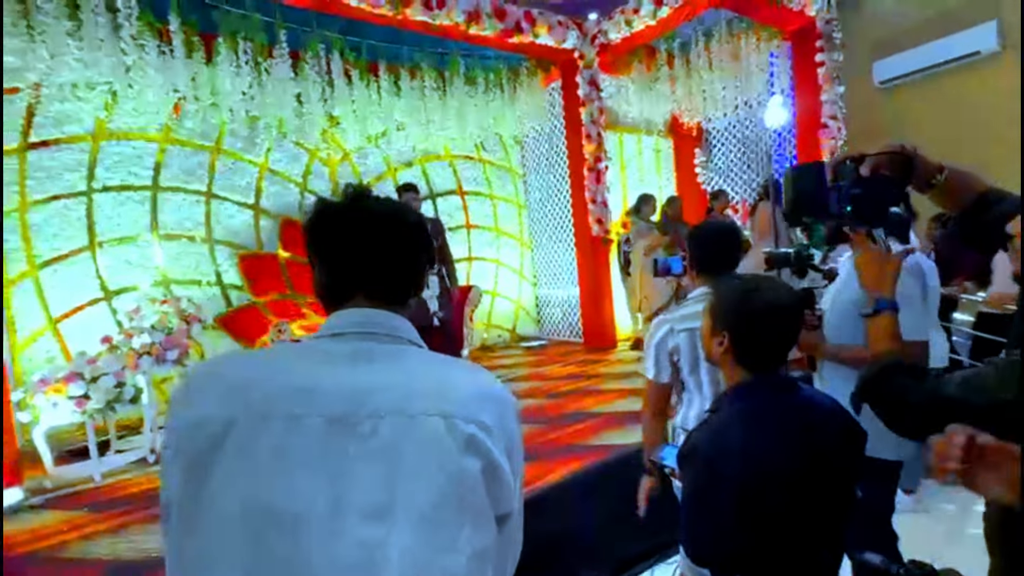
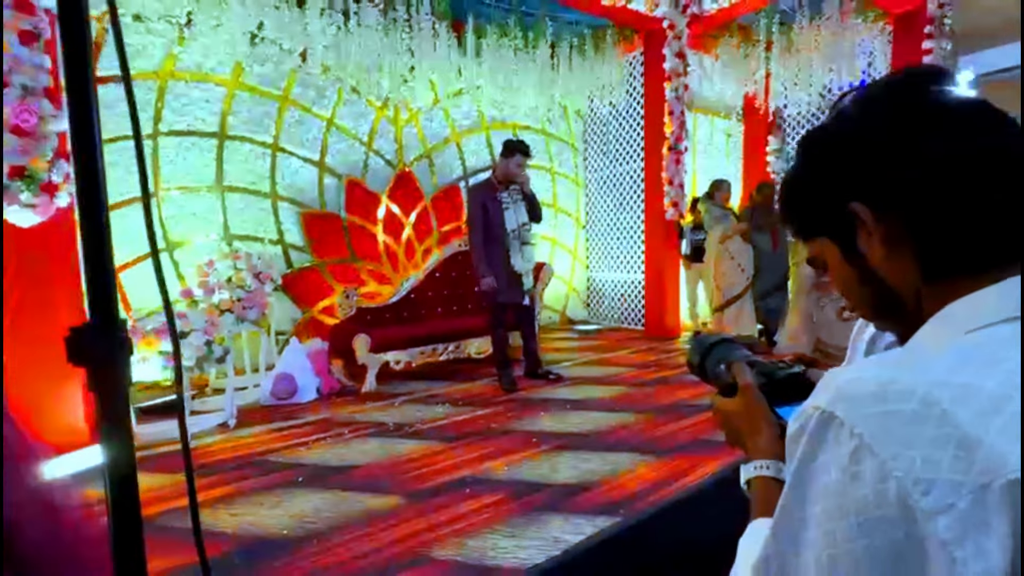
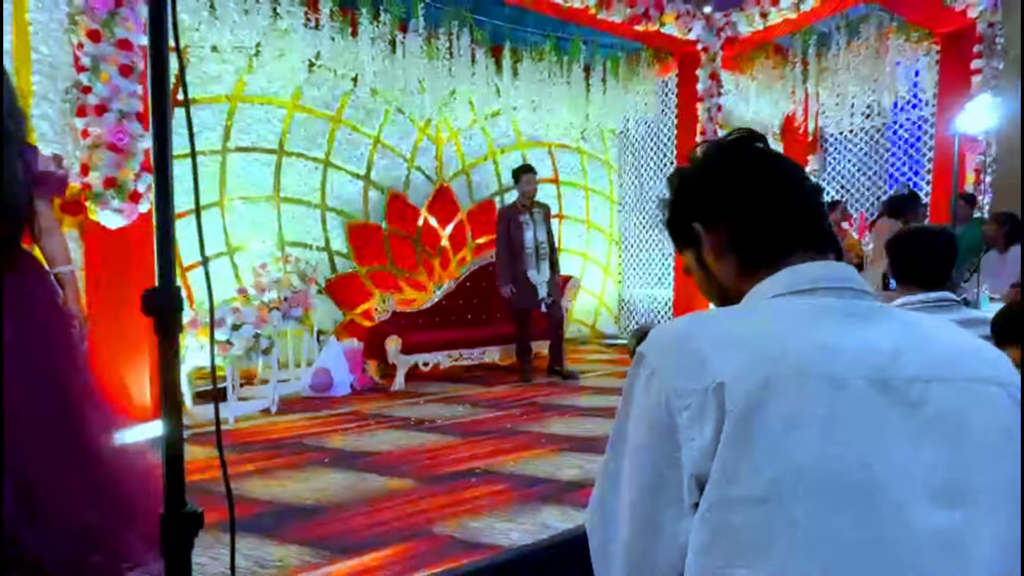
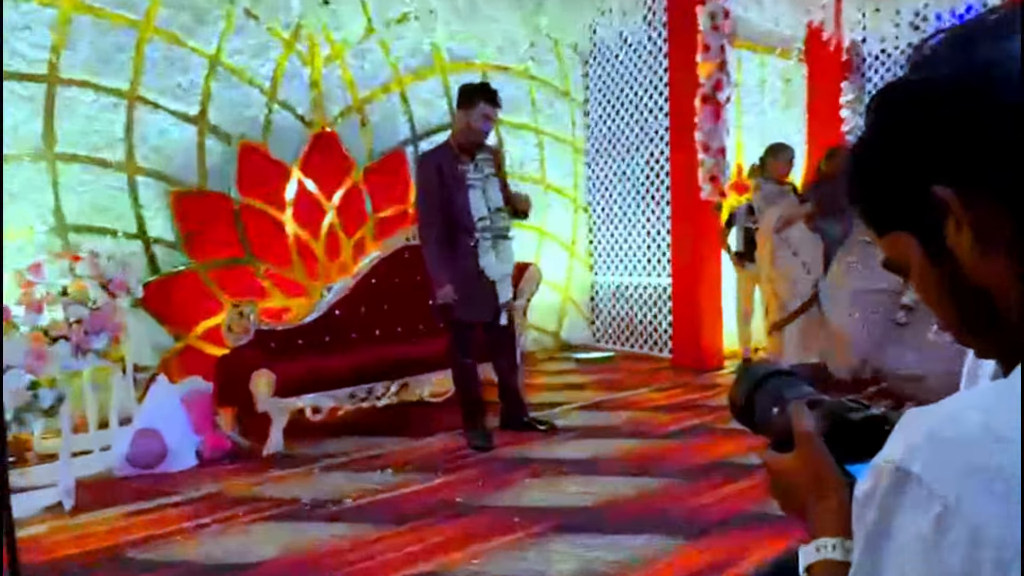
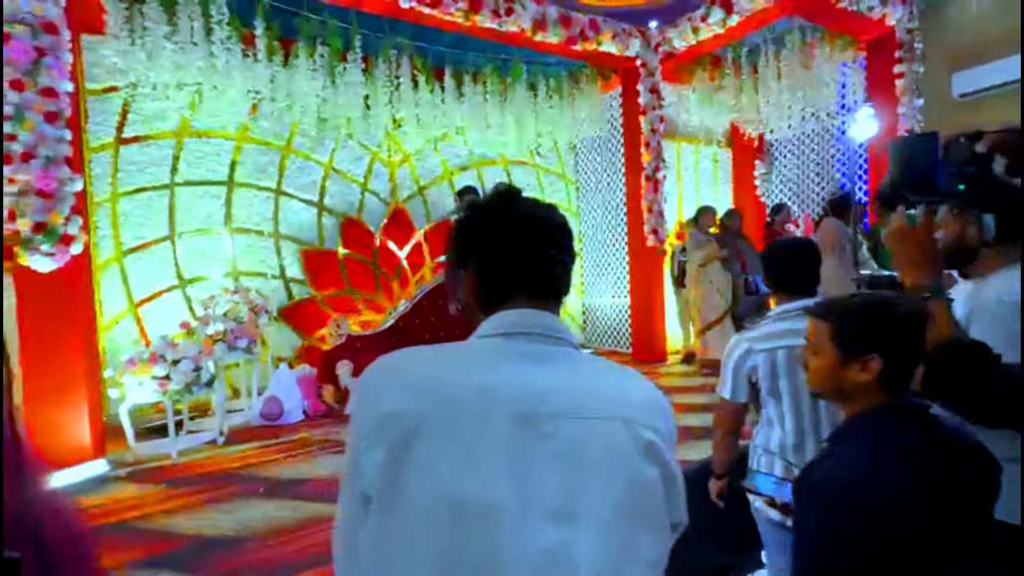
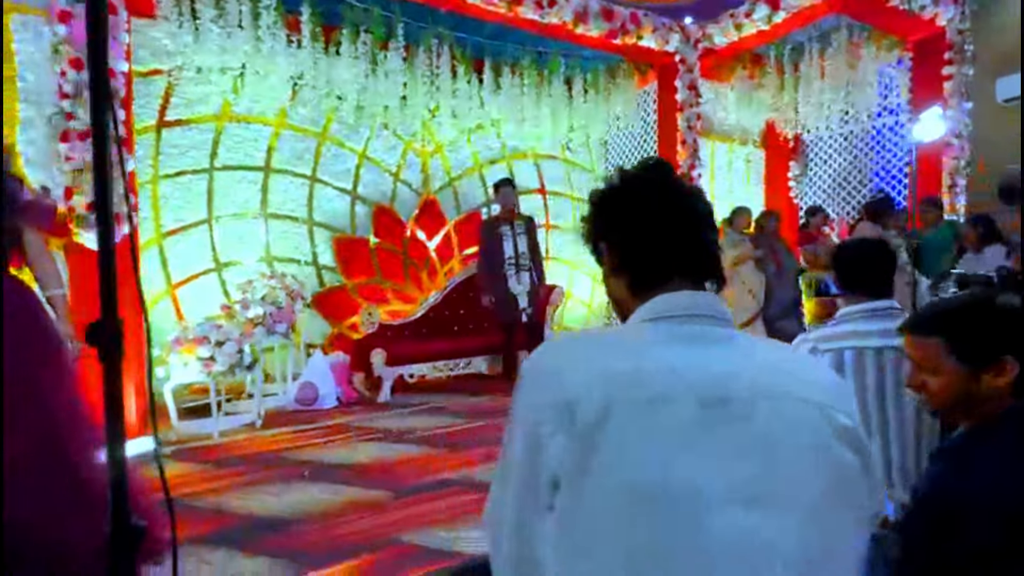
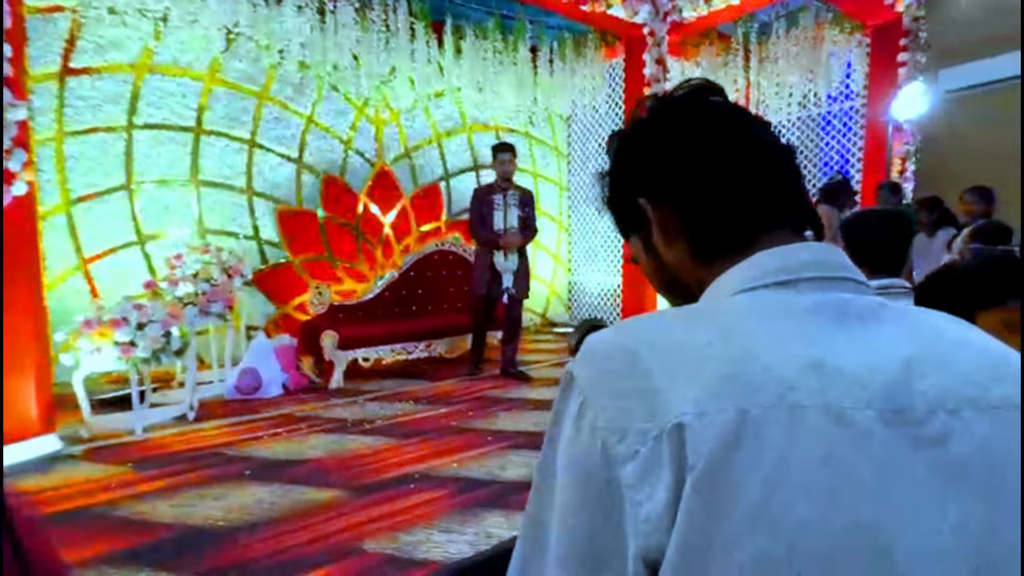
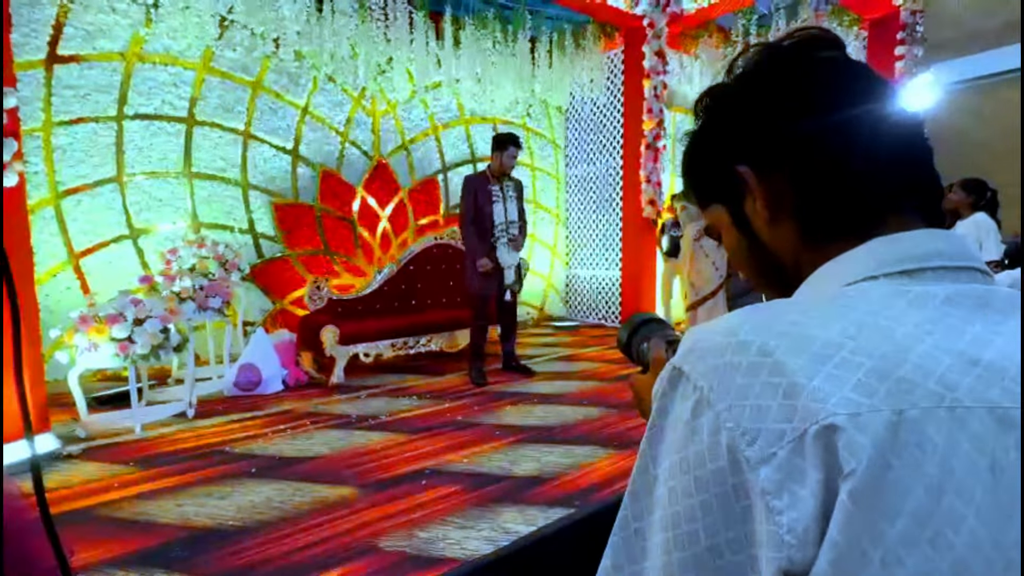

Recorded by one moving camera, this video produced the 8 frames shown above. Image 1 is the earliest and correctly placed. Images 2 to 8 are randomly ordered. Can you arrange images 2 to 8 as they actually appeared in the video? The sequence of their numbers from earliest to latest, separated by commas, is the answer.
5, 6, 3, 7, 8, 2, 4
